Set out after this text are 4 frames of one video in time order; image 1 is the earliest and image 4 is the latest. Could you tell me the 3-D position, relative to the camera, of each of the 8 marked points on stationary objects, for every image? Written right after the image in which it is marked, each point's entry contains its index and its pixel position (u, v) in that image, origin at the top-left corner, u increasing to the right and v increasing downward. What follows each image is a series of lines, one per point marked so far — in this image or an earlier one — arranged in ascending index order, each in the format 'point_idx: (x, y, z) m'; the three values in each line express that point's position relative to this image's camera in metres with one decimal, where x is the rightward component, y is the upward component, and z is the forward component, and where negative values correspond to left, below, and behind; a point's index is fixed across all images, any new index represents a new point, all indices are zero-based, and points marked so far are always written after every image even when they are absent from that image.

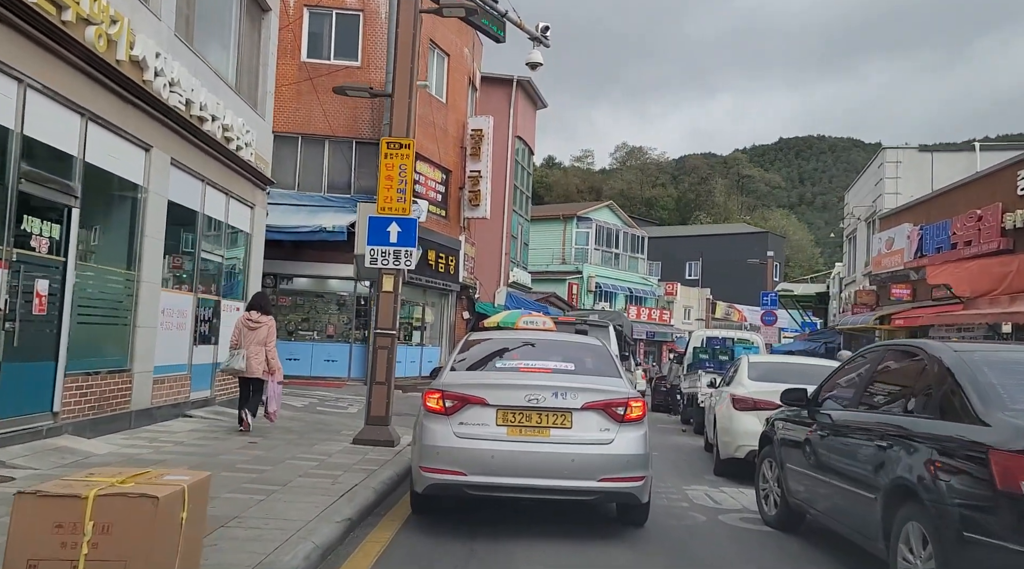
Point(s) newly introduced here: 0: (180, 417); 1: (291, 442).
0: (-4.4, -1.7, +11.5) m
1: (-2.6, -1.8, +10.2) m
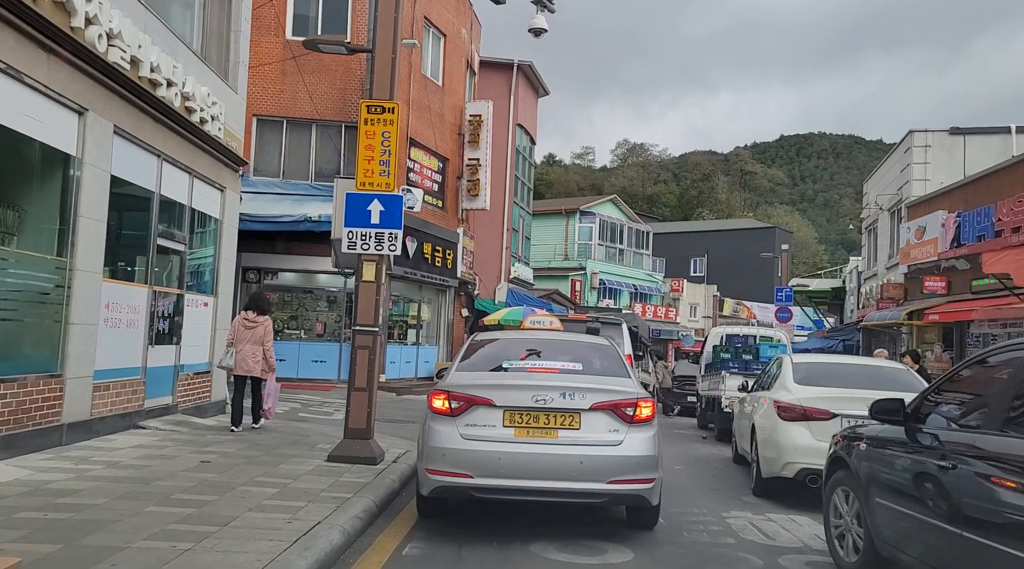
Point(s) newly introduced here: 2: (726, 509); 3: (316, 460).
0: (-4.3, -1.6, +9.9) m
1: (-2.5, -1.7, +8.6) m
2: (+2.0, -2.1, +8.4) m
3: (-2.0, -1.8, +9.0) m
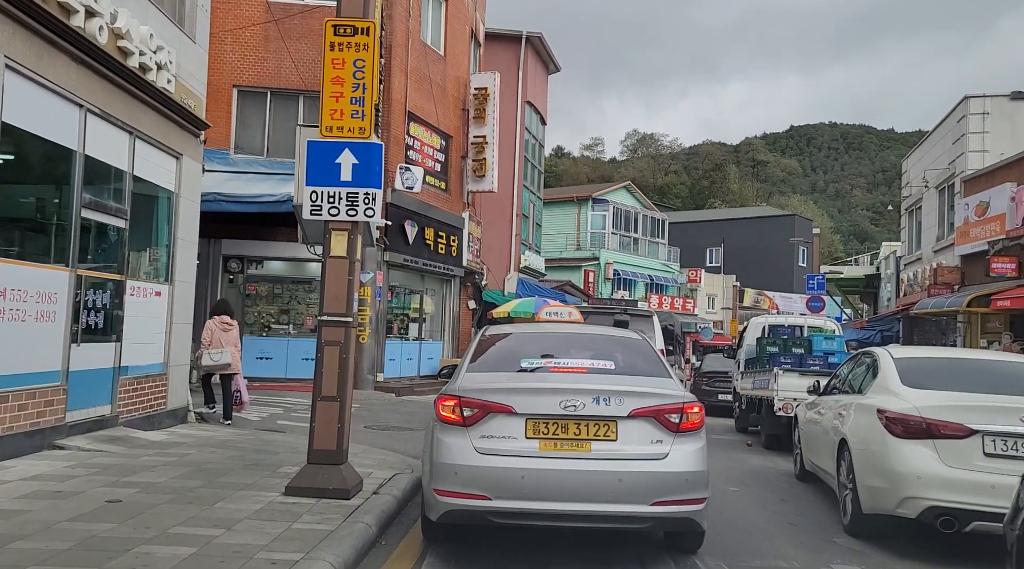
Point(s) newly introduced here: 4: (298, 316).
0: (-4.2, -1.5, +7.8) m
1: (-2.4, -1.5, +6.5) m
2: (+2.2, -1.9, +6.2) m
3: (-1.9, -1.6, +6.8) m
4: (-4.8, -0.7, +19.6) m
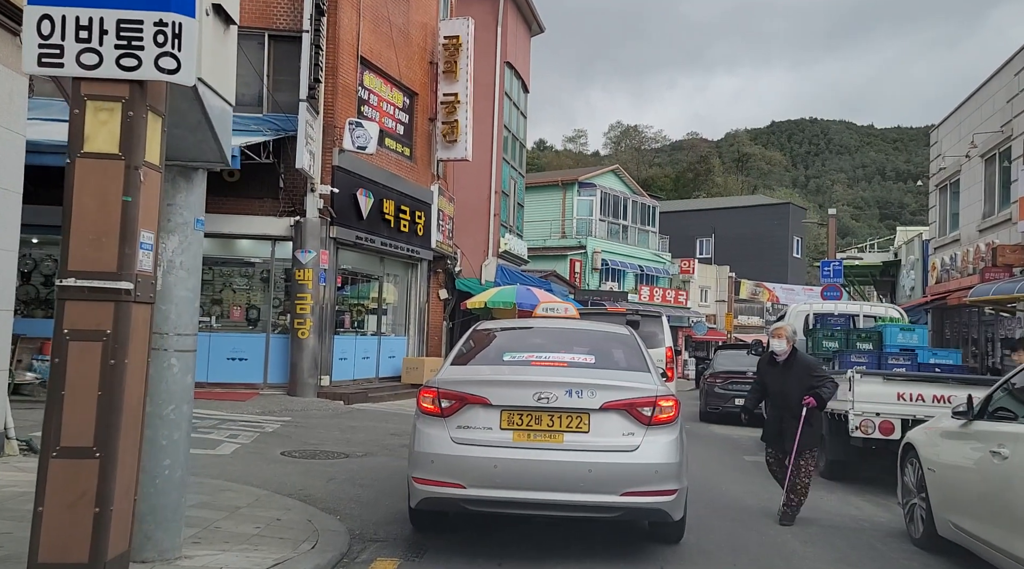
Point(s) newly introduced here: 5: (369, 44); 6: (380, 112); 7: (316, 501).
0: (-4.4, -1.2, +4.1) m
1: (-2.6, -1.3, +2.8) m
2: (+2.0, -1.7, +2.6) m
3: (-2.0, -1.3, +3.2) m
4: (-5.2, -0.4, +15.9) m
5: (-2.8, +4.7, +17.3) m
6: (-2.7, +3.5, +17.9) m
7: (-1.6, -1.8, +7.1) m
